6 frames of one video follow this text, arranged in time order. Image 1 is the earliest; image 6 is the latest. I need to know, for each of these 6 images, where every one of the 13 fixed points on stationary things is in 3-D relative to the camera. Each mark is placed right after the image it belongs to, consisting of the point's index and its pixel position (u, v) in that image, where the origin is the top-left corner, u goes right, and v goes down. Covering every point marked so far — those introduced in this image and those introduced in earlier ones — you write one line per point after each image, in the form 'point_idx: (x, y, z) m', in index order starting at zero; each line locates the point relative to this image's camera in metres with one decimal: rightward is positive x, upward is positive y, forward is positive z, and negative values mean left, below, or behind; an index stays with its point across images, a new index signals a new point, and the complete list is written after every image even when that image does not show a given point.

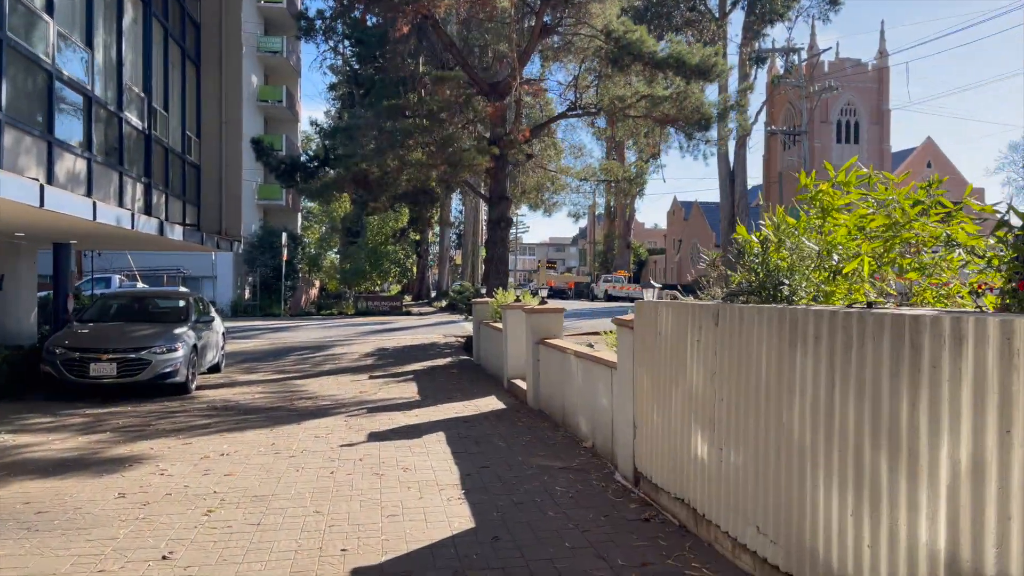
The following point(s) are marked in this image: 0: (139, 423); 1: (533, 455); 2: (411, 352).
0: (-5.0, -1.8, +10.5) m
1: (+0.2, -1.7, +8.0) m
2: (-2.5, -1.6, +19.6) m
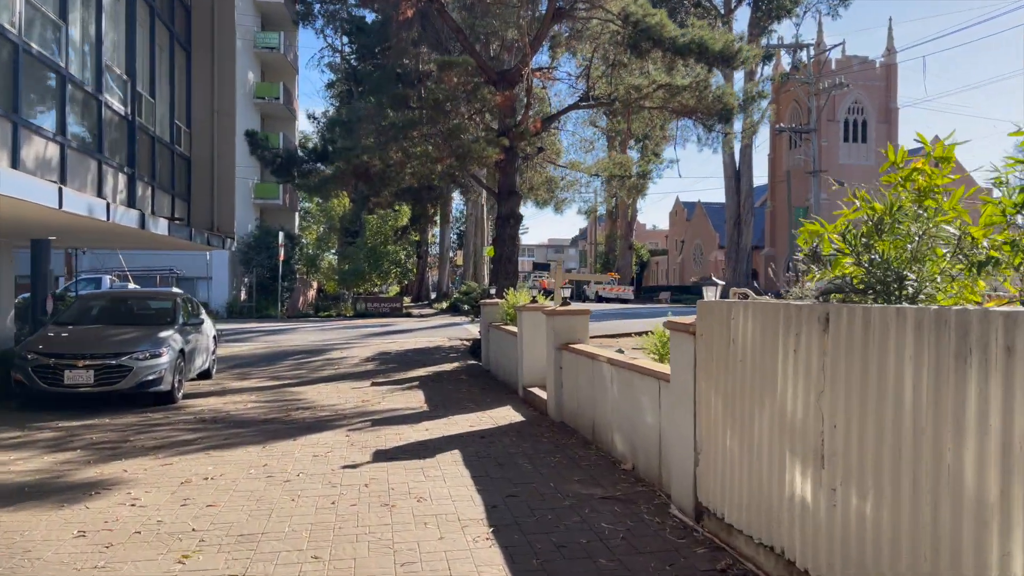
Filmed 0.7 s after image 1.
0: (-4.8, -1.8, +9.4) m
1: (+0.5, -1.7, +6.9) m
2: (-2.3, -1.6, +18.4) m
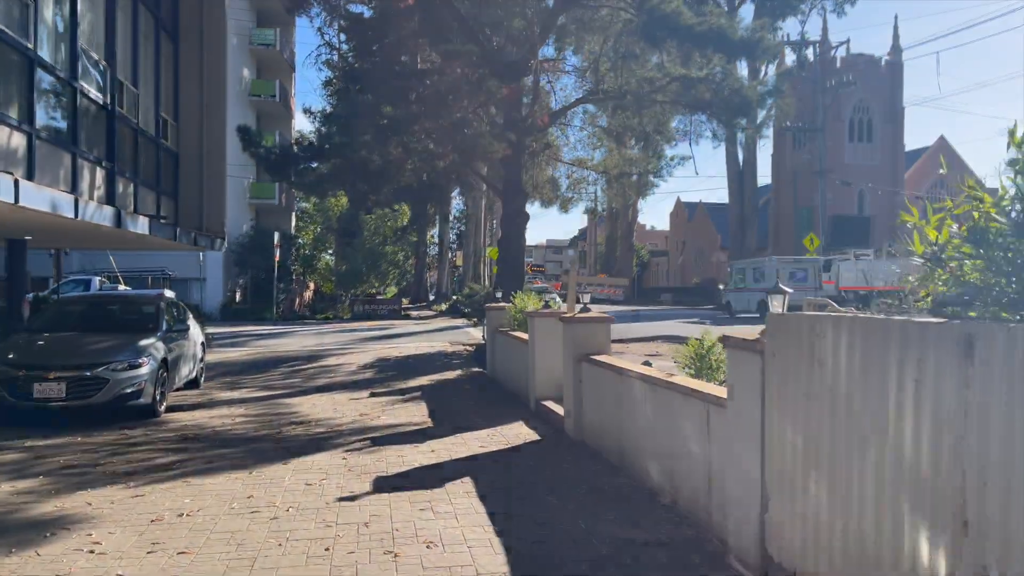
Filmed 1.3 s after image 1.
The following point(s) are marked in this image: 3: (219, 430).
0: (-4.6, -1.9, +8.4) m
1: (+0.7, -1.8, +5.9) m
2: (-2.2, -1.7, +17.5) m
3: (-3.8, -1.9, +10.1) m
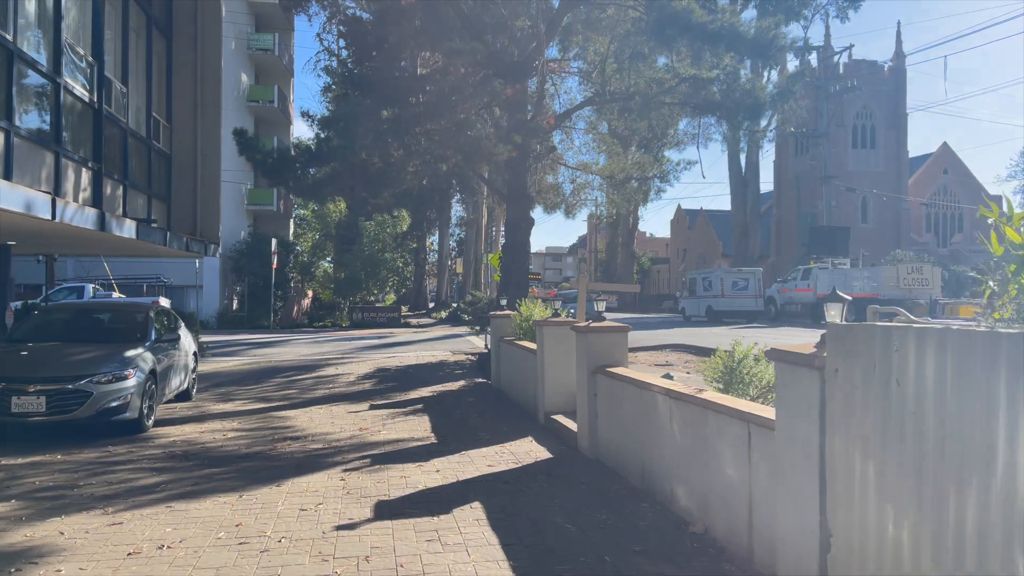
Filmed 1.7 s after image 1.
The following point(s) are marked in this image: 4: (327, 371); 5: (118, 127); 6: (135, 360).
0: (-4.5, -1.9, +7.8) m
1: (+0.8, -1.8, +5.3) m
2: (-2.1, -1.8, +16.9) m
3: (-3.7, -2.0, +9.5) m
4: (-4.1, -1.8, +17.2) m
5: (-6.4, +2.6, +12.5) m
6: (-5.1, -1.0, +10.4) m
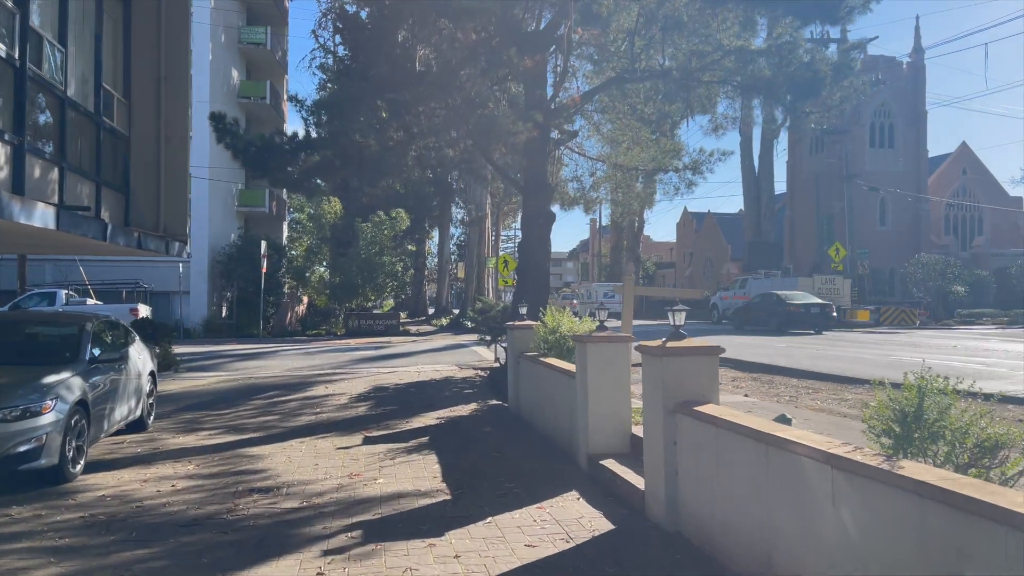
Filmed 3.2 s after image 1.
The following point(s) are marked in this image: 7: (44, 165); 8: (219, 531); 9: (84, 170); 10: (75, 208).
0: (-4.1, -2.0, +5.4) m
1: (+1.2, -1.9, +2.9) m
2: (-1.7, -1.9, +14.5) m
3: (-3.4, -2.0, +7.1) m
4: (-3.8, -1.9, +14.8) m
5: (-6.0, +2.5, +10.2) m
6: (-4.7, -1.0, +8.0) m
7: (-6.0, +1.6, +9.9) m
8: (-2.4, -2.0, +6.4) m
9: (-6.2, +1.7, +11.2) m
10: (-5.2, +0.9, +9.3) m
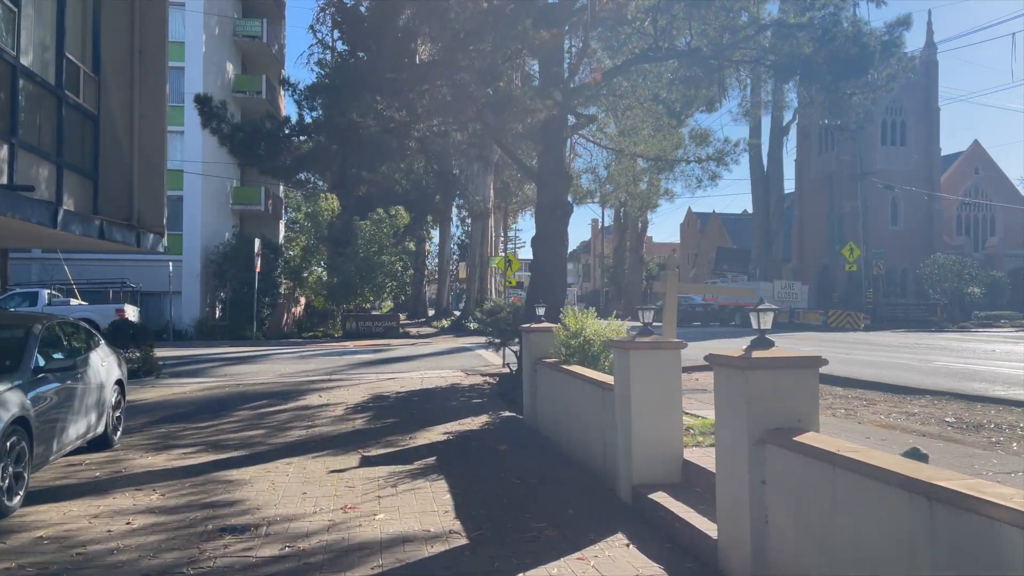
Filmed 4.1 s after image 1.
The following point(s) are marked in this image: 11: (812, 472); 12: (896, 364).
0: (-3.9, -1.9, +4.0) m
1: (+1.4, -1.8, +1.5) m
2: (-1.5, -1.9, +13.1) m
3: (-3.1, -2.0, +5.7) m
4: (-3.5, -1.9, +13.4) m
5: (-5.8, +2.6, +8.8) m
6: (-4.5, -1.0, +6.6) m
7: (-5.7, +1.6, +8.5) m
8: (-2.2, -2.0, +5.0) m
9: (-5.9, +1.8, +9.8) m
10: (-5.0, +1.0, +7.9) m
11: (+1.6, -1.0, +4.2) m
12: (+8.6, -1.7, +17.4) m
